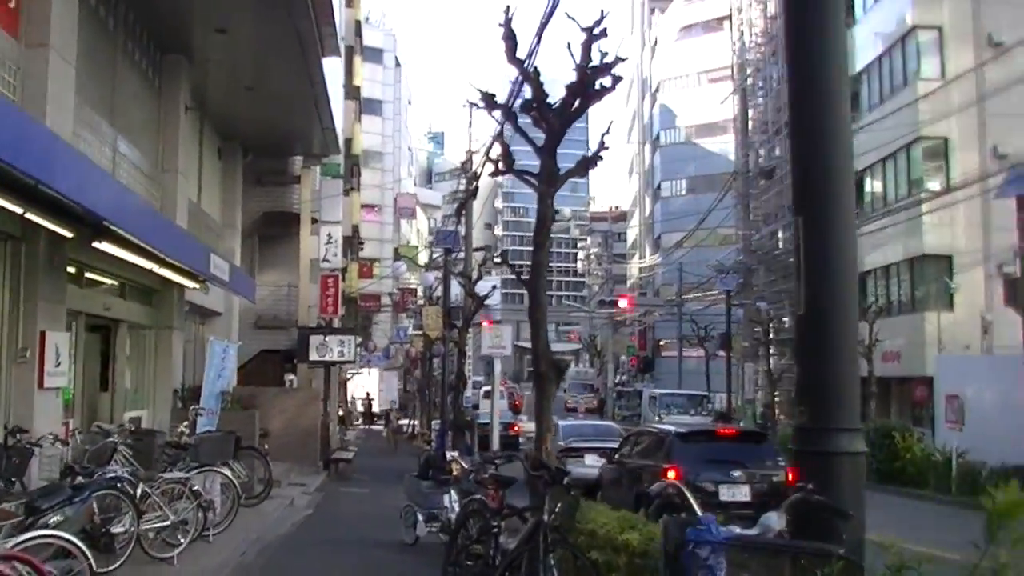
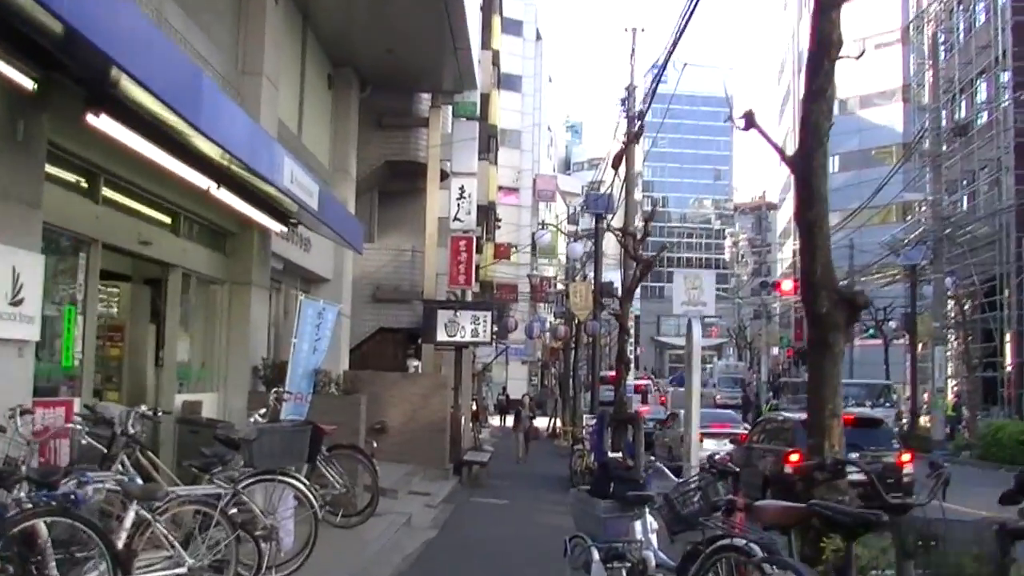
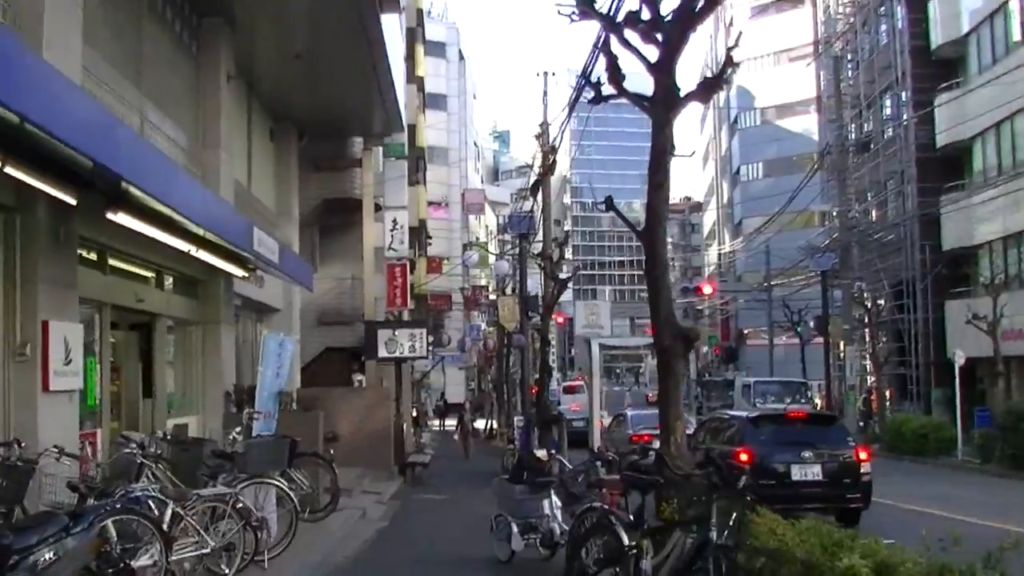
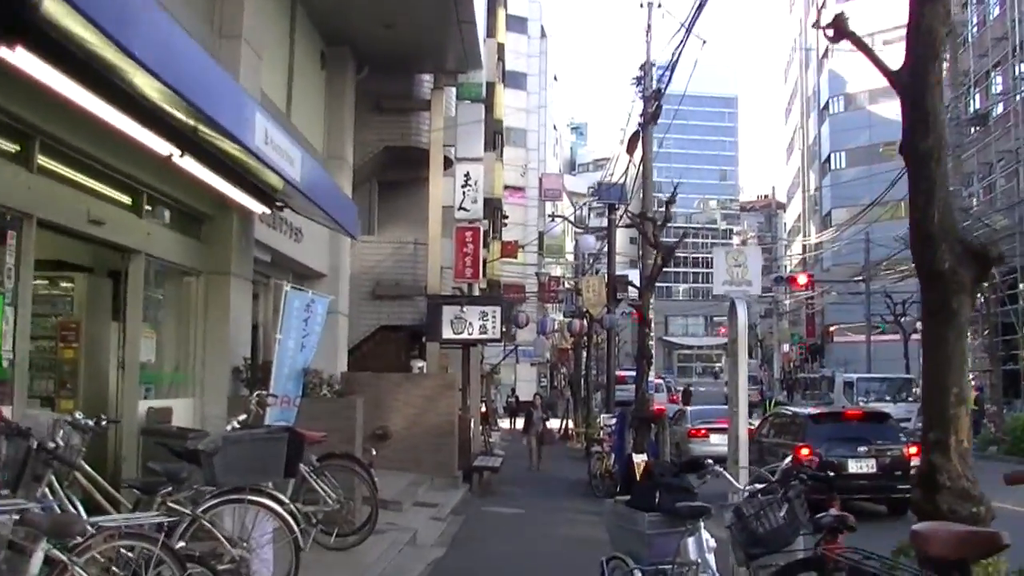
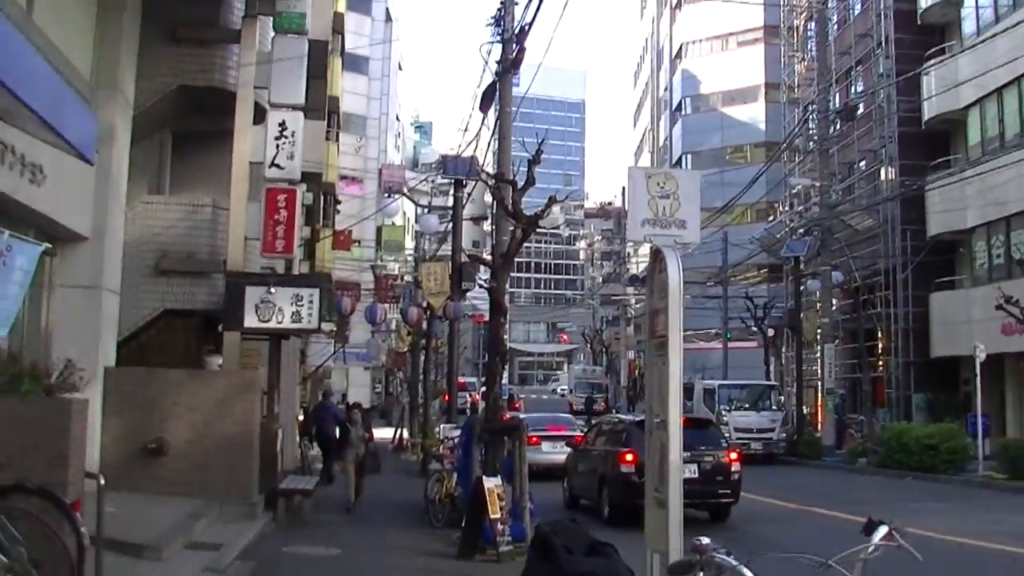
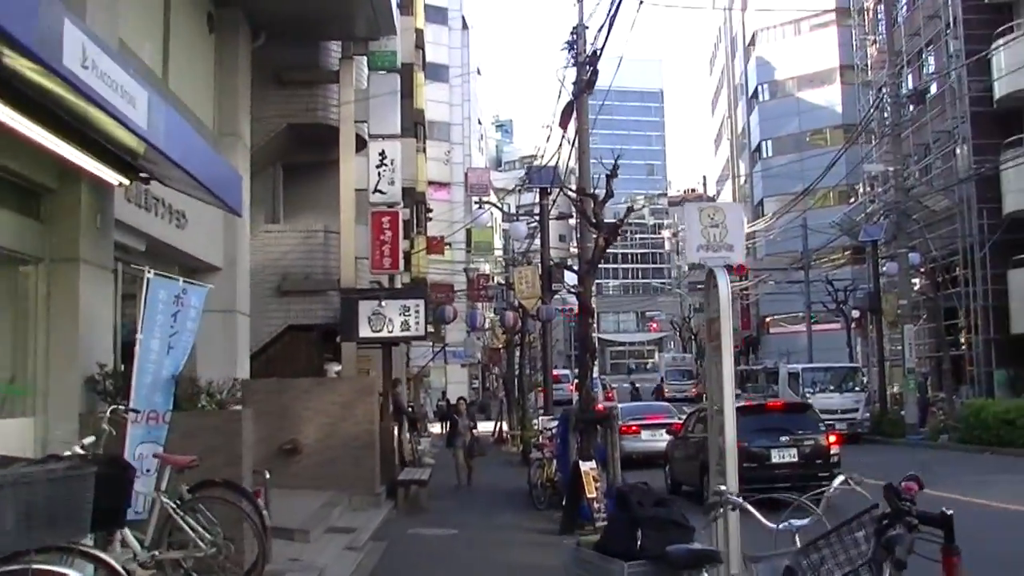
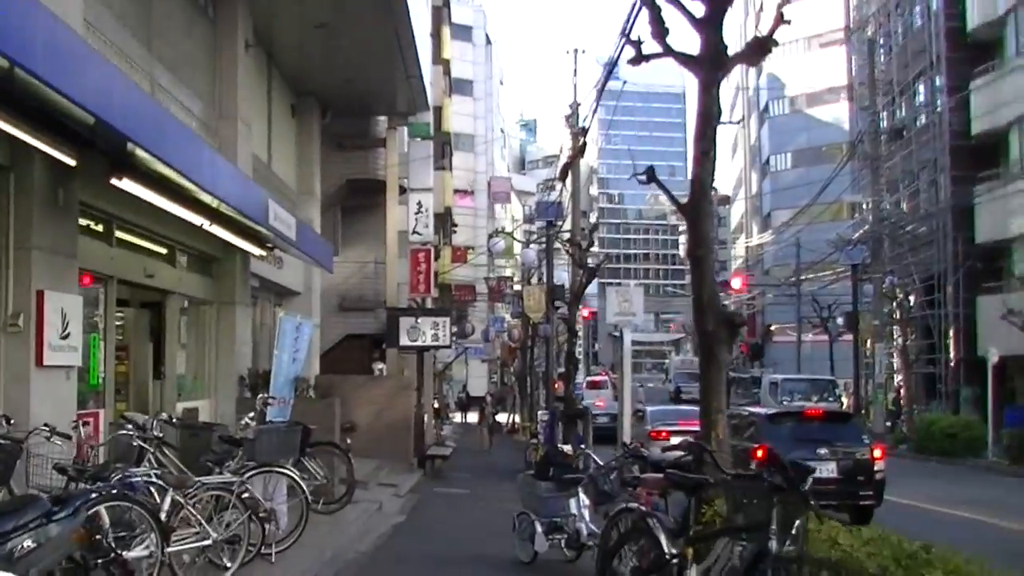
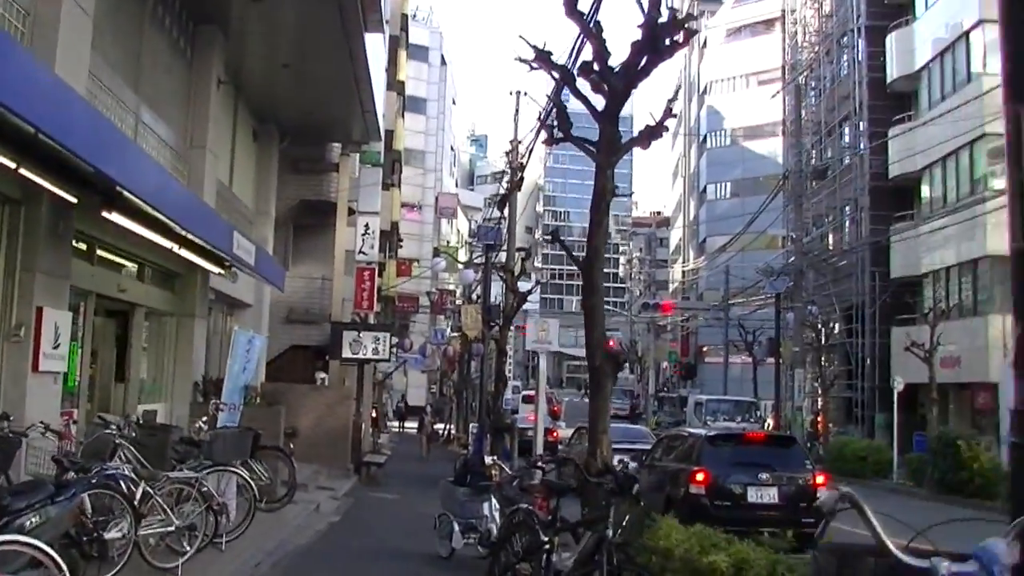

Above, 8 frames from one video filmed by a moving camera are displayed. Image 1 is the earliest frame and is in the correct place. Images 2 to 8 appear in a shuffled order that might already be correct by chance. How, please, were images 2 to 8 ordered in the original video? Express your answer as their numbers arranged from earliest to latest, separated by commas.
8, 3, 7, 2, 4, 6, 5
